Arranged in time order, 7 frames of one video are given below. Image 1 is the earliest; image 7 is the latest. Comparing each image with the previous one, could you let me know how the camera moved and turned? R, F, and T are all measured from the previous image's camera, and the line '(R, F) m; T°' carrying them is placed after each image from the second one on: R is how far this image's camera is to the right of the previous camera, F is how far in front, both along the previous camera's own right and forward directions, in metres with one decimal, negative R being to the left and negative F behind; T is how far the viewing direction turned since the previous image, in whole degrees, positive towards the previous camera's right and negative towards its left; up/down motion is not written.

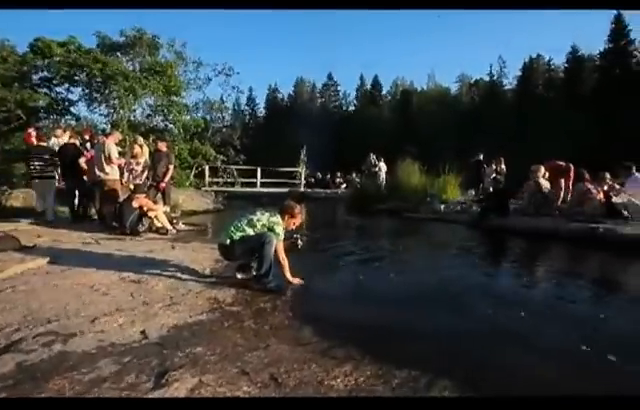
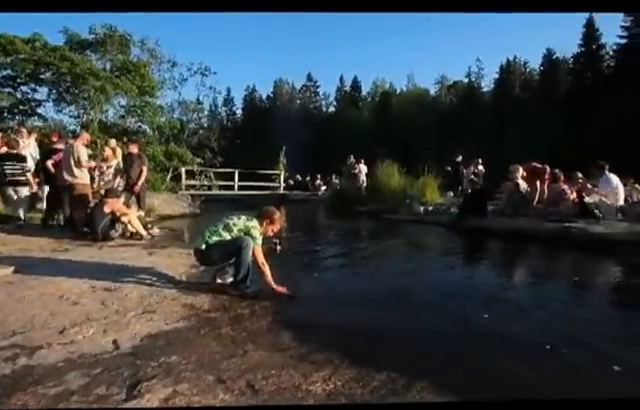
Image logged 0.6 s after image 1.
(+0.5, +0.1) m; +1°
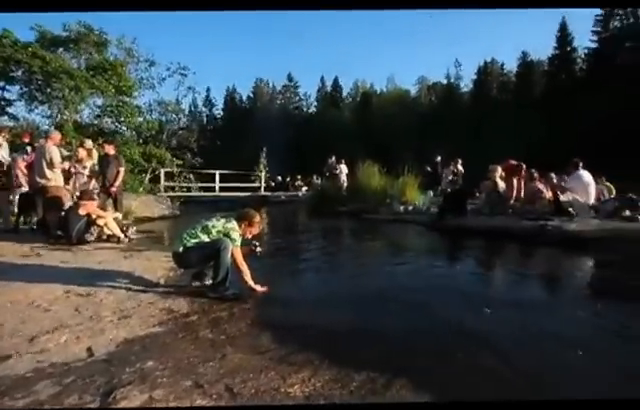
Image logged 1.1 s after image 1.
(+0.4, 0.0) m; +1°
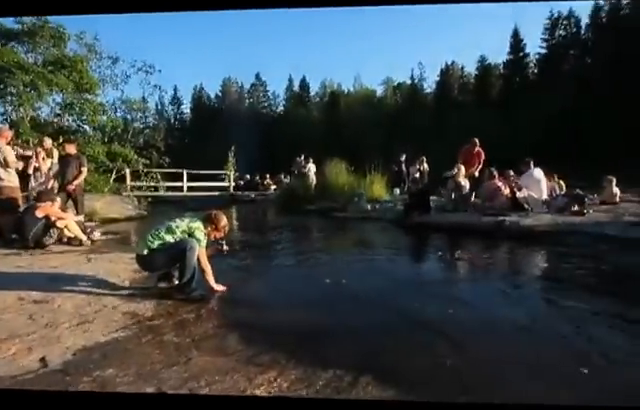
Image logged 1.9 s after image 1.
(+0.7, 0.0) m; +2°
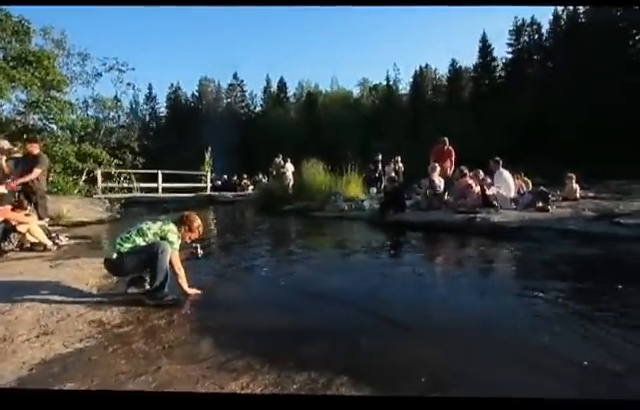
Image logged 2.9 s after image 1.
(+0.4, 0.0) m; +2°
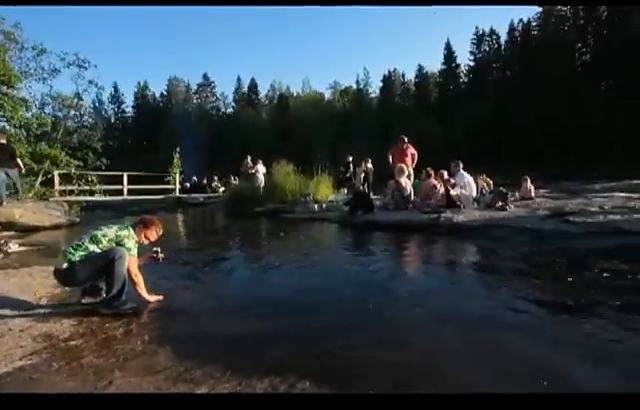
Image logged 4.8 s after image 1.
(+0.6, 0.0) m; +2°
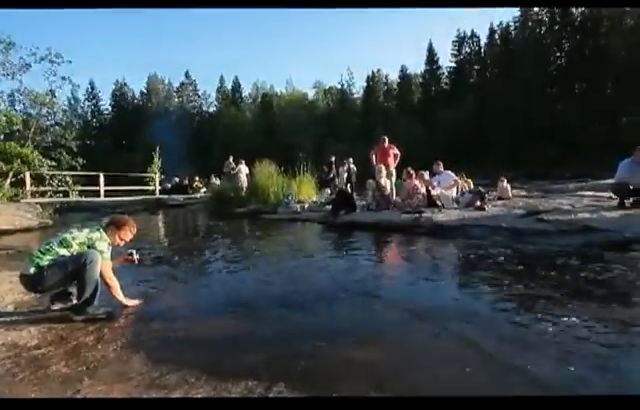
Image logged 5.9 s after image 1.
(+0.3, 0.0) m; +1°
